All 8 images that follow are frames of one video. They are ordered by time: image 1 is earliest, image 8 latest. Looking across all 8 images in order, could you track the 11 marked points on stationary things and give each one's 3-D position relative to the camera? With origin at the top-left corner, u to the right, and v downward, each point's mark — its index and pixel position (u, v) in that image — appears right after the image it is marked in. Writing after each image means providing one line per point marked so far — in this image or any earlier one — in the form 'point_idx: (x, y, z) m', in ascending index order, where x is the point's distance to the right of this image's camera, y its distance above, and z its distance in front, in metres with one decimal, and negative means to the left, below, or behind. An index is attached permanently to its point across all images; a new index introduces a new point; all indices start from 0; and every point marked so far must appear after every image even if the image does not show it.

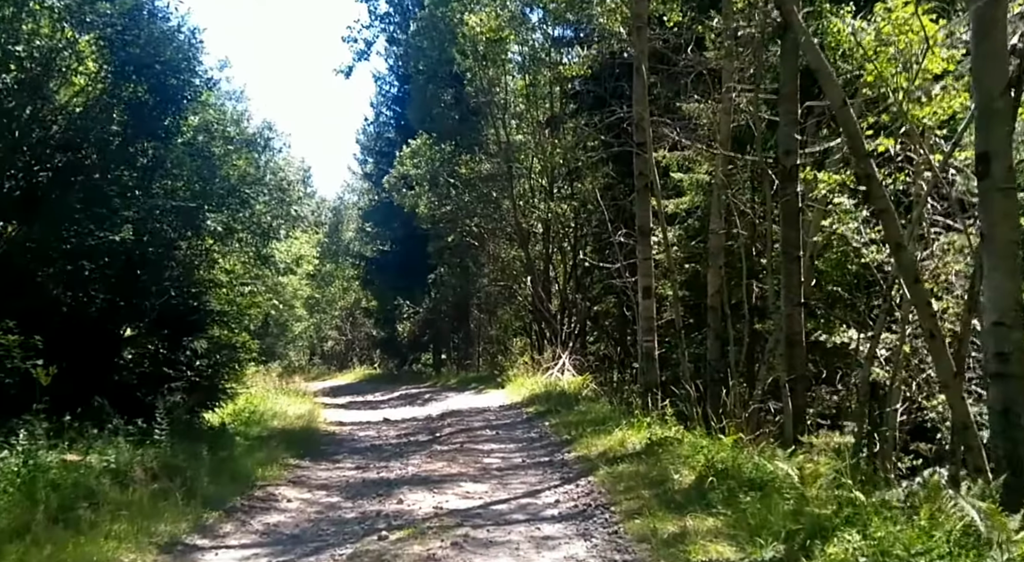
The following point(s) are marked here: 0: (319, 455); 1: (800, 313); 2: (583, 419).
0: (-2.8, -2.5, +18.9) m
1: (+3.8, -0.4, +17.2) m
2: (+1.1, -2.1, +19.8) m
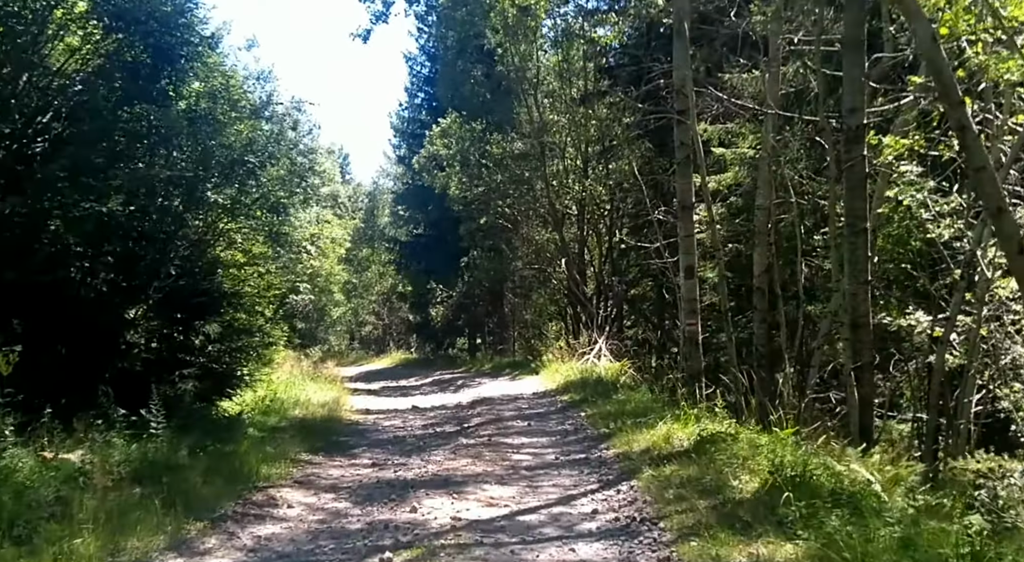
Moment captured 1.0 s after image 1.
0: (-2.3, -2.2, +17.4) m
1: (+4.2, -0.2, +15.5) m
2: (+1.5, -1.8, +18.2) m
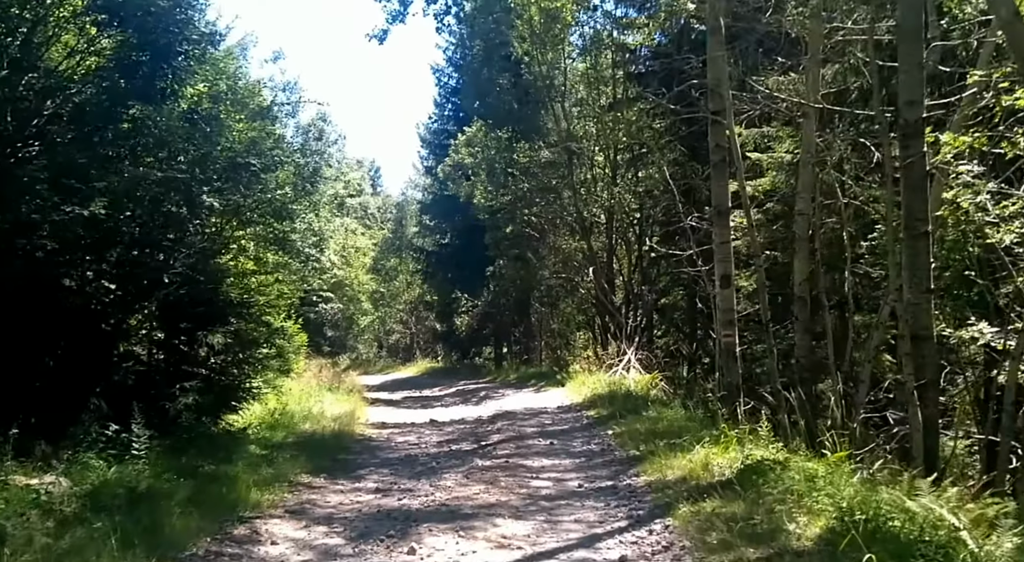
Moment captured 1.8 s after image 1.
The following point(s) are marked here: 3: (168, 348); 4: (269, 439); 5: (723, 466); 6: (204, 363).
0: (-2.1, -2.3, +16.0) m
1: (+4.4, -0.3, +13.9) m
2: (+1.8, -1.9, +16.7) m
3: (-4.8, -1.0, +18.7) m
4: (-3.4, -2.3, +18.8) m
5: (+2.0, -1.8, +12.6) m
6: (-4.5, -1.2, +19.1) m
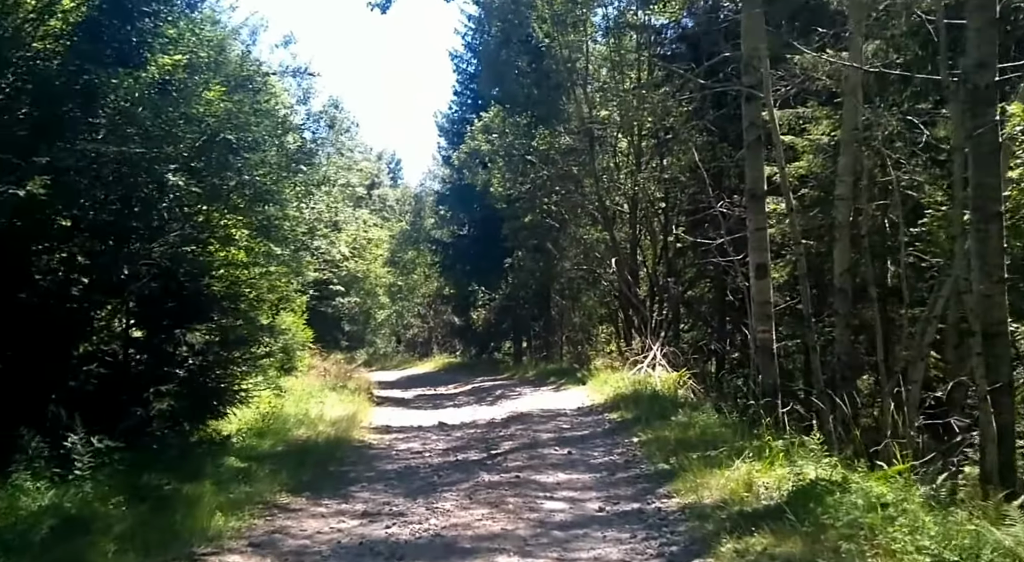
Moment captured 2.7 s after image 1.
0: (-1.9, -2.2, +14.1) m
1: (+4.5, -0.1, +11.9) m
2: (+1.9, -1.8, +14.7) m
3: (-4.6, -0.9, +16.9) m
4: (-3.3, -2.1, +16.9) m
5: (+2.1, -1.7, +10.6) m
6: (-4.3, -1.1, +17.2) m
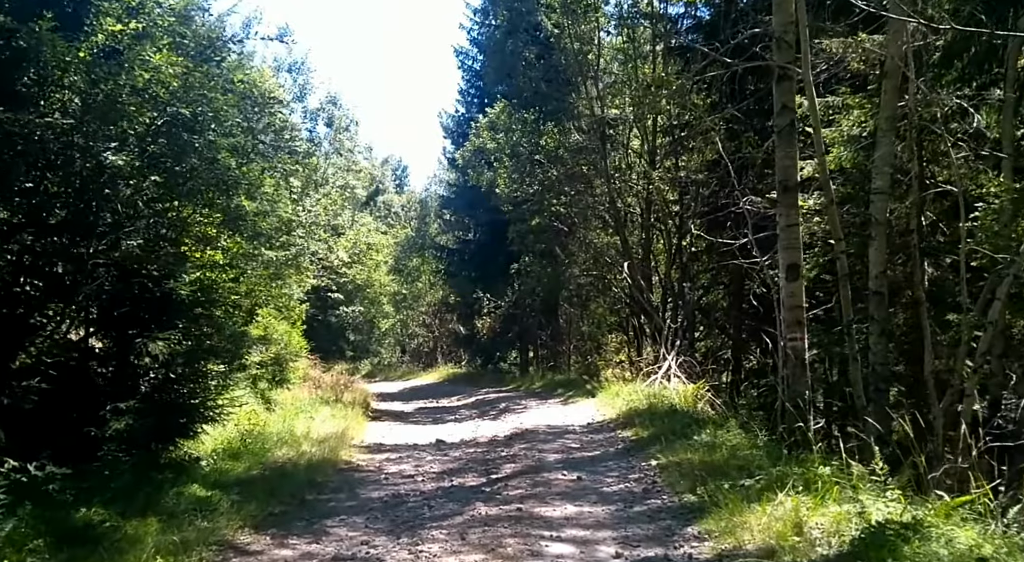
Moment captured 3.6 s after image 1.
0: (-1.9, -2.2, +12.2) m
1: (+4.5, -0.1, +10.0) m
2: (+1.9, -1.8, +12.8) m
3: (-4.6, -0.9, +15.1) m
4: (-3.2, -2.2, +15.1) m
5: (+2.1, -1.7, +8.7) m
6: (-4.3, -1.1, +15.4) m
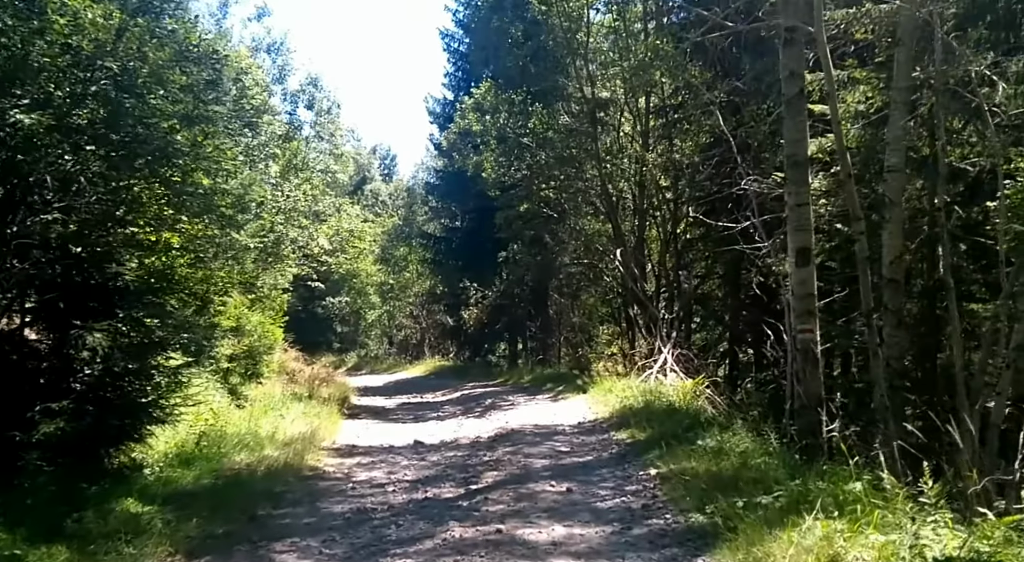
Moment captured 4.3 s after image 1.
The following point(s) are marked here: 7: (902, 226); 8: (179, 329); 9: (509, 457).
0: (-2.1, -2.1, +10.6) m
1: (+4.3, 0.0, +8.4) m
2: (+1.8, -1.7, +11.2) m
3: (-4.8, -0.8, +13.4) m
4: (-3.4, -2.0, +13.4) m
5: (+1.9, -1.6, +7.1) m
6: (-4.5, -1.0, +13.7) m
7: (+5.0, +0.7, +16.9) m
8: (-3.9, -0.5, +14.8) m
9: (0.0, -2.1, +15.4) m
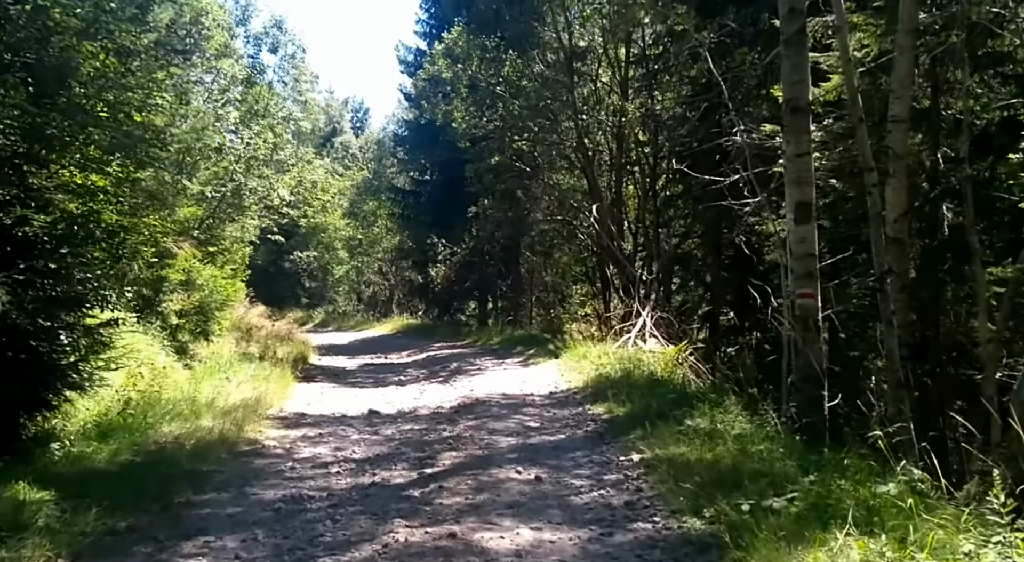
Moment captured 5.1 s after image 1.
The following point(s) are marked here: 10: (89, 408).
0: (-2.4, -1.7, +8.9) m
1: (+4.1, +0.2, +6.7) m
2: (+1.5, -1.4, +9.5) m
3: (-5.1, -0.3, +11.5) m
4: (-3.8, -1.6, +11.6) m
5: (+1.7, -1.4, +5.4) m
6: (-4.8, -0.5, +11.9) m
7: (+4.6, +1.1, +15.2) m
8: (-4.2, 0.0, +13.0) m
9: (-0.4, -1.6, +13.7) m
10: (-4.7, -1.4, +14.2) m
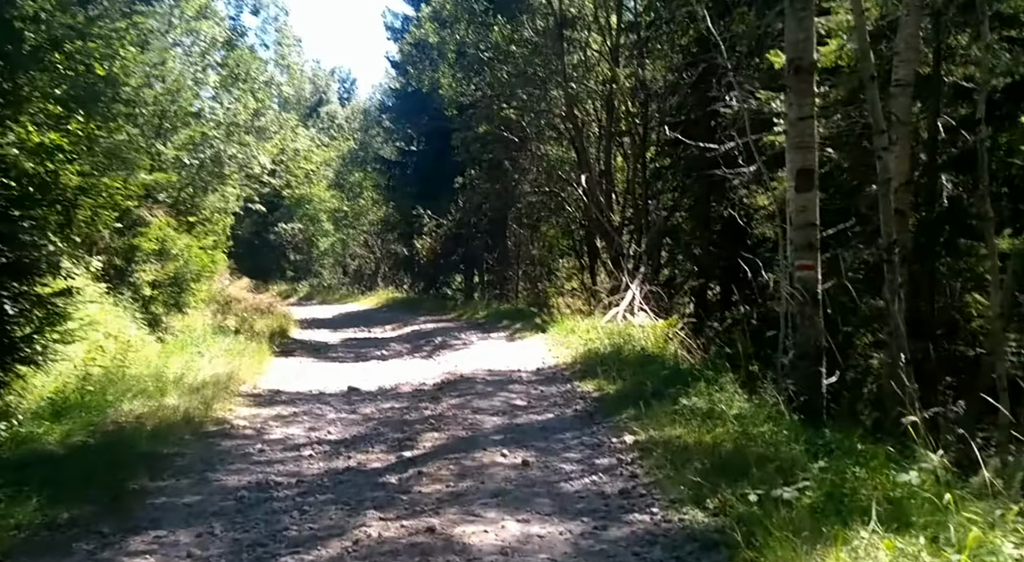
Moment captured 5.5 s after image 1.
0: (-2.5, -1.5, +8.1) m
1: (+4.1, +0.3, +6.0) m
2: (+1.4, -1.2, +8.8) m
3: (-5.3, 0.0, +10.7) m
4: (-3.9, -1.3, +10.8) m
5: (+1.7, -1.3, +4.7) m
6: (-4.9, -0.2, +11.0) m
7: (+4.5, +1.5, +14.4) m
8: (-4.3, +0.3, +12.2) m
9: (-0.6, -1.3, +13.0) m
10: (-4.8, -1.1, +13.4) m
